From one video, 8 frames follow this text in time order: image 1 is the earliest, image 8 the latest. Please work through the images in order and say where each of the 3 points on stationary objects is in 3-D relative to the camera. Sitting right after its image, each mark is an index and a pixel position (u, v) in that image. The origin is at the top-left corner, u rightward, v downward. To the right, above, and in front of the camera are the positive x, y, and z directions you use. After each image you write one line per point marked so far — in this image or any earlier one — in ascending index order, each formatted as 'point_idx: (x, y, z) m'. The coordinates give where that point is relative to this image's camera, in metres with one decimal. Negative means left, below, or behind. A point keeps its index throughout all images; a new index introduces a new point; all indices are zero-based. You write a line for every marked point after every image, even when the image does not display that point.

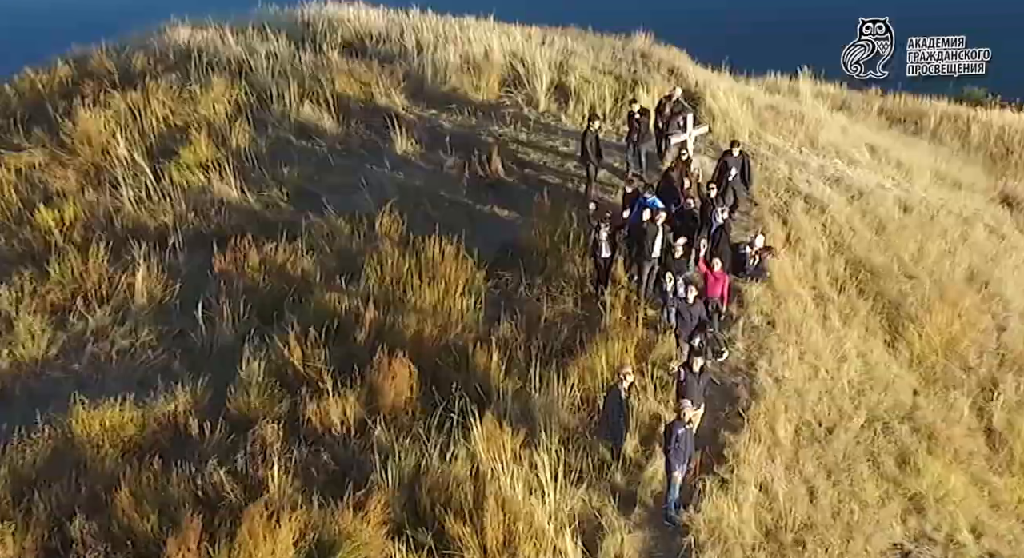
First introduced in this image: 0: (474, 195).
0: (-0.5, +1.2, +14.8) m
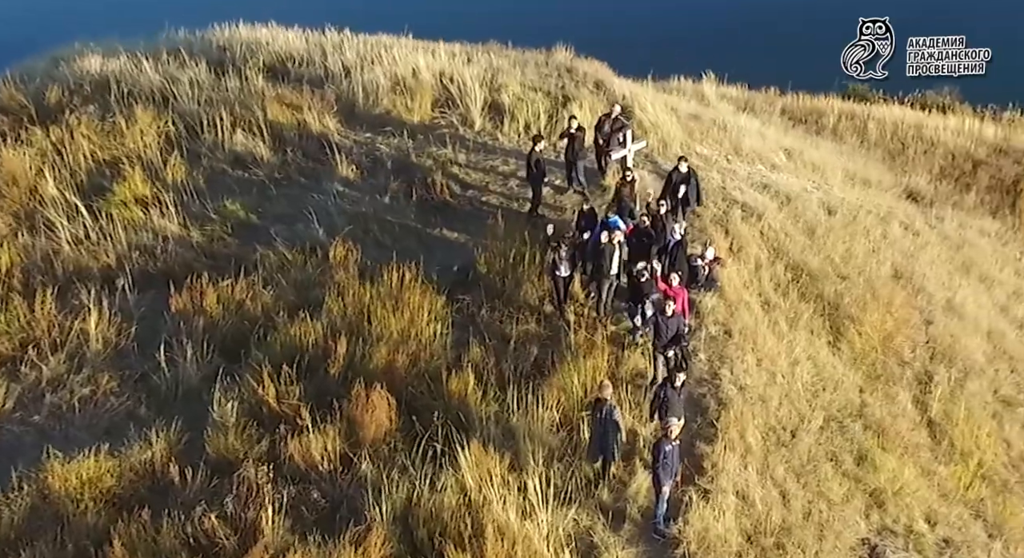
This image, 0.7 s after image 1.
0: (-1.3, +0.8, +14.9) m
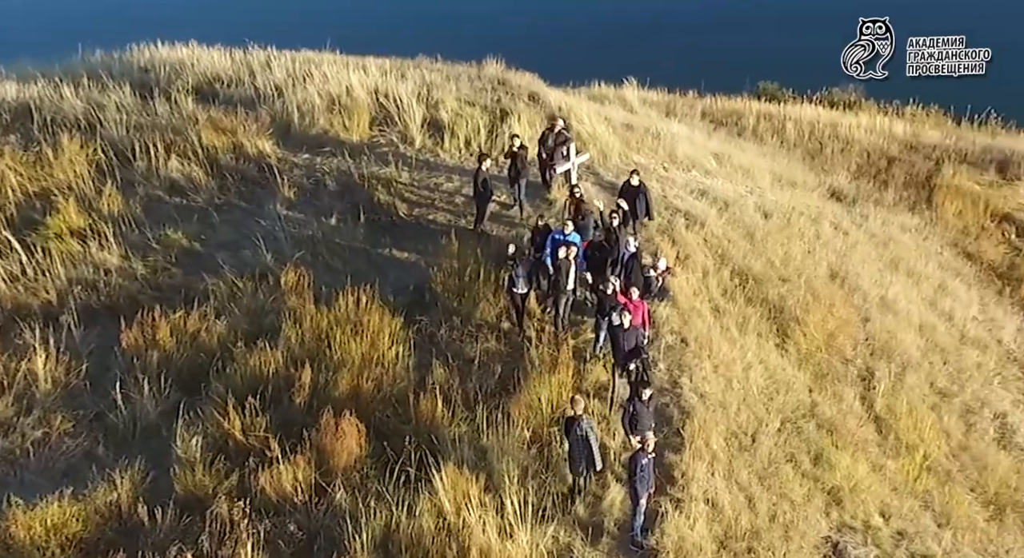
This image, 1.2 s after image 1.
0: (-2.0, +0.5, +14.9) m
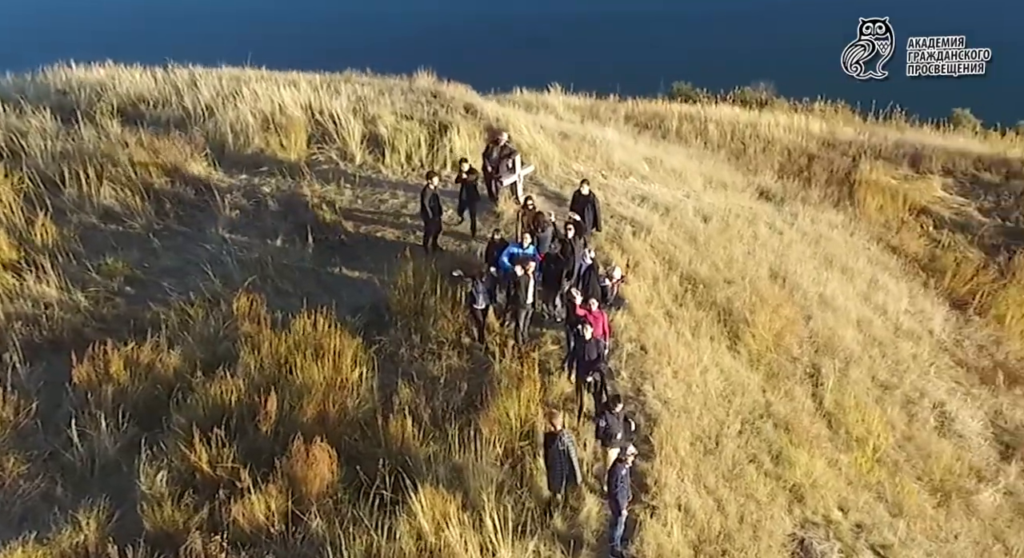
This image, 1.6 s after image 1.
0: (-2.8, +0.2, +14.7) m
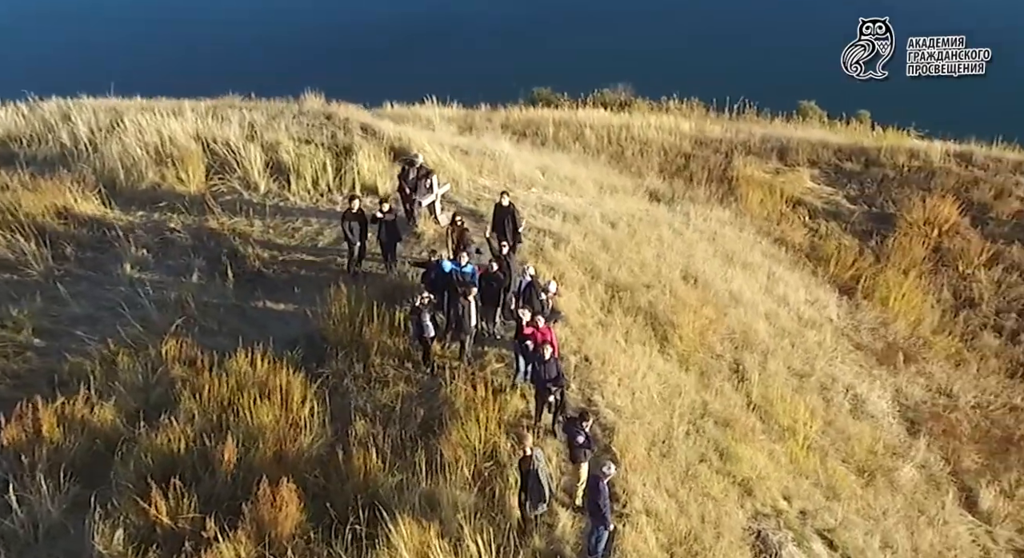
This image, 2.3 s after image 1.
0: (-3.8, -0.3, +14.3) m
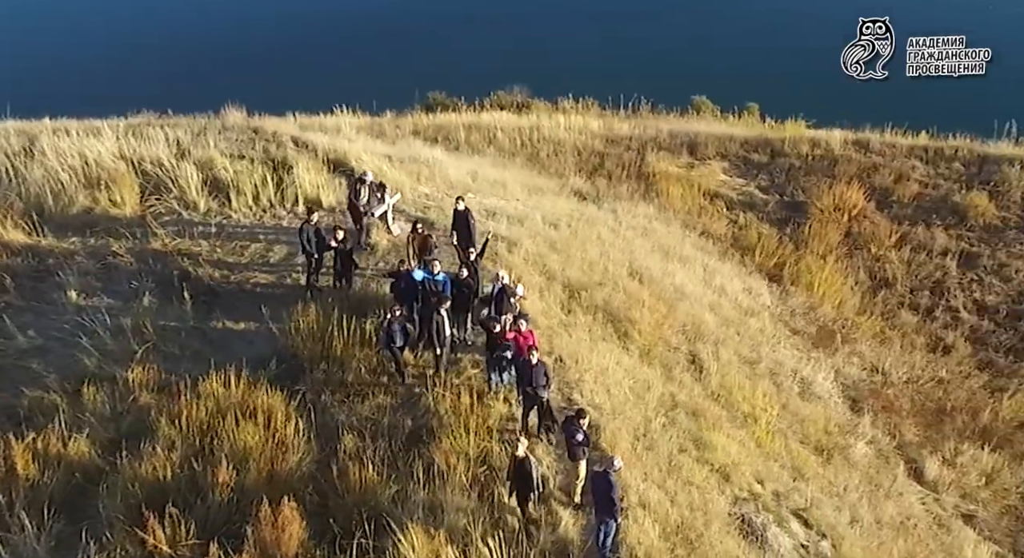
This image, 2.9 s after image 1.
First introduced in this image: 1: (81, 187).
0: (-4.3, -0.5, +14.0) m
1: (-7.4, +1.6, +17.8) m
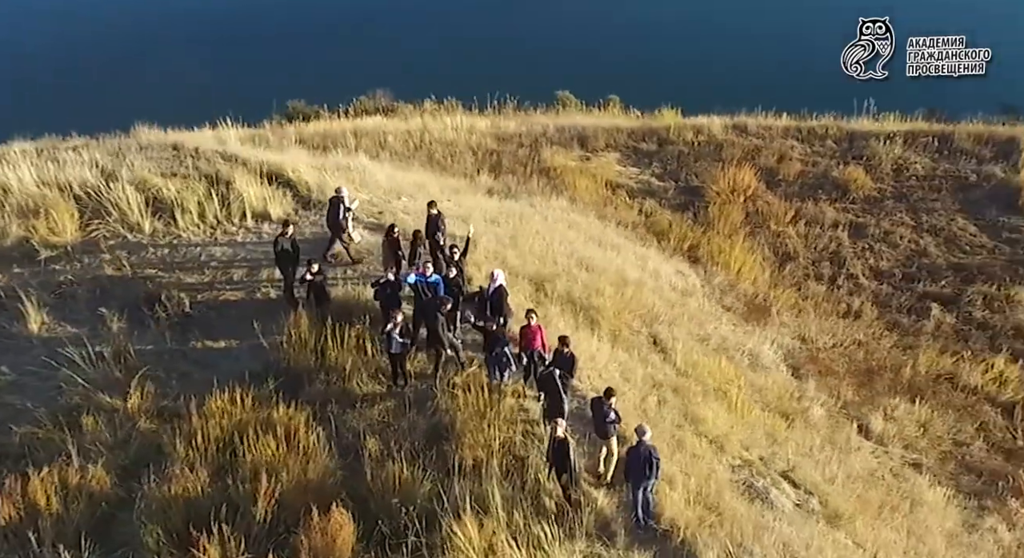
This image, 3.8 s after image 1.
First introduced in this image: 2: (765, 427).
0: (-4.5, -0.8, +13.7) m
1: (-8.3, +1.1, +17.1) m
2: (+3.7, -2.2, +15.1) m
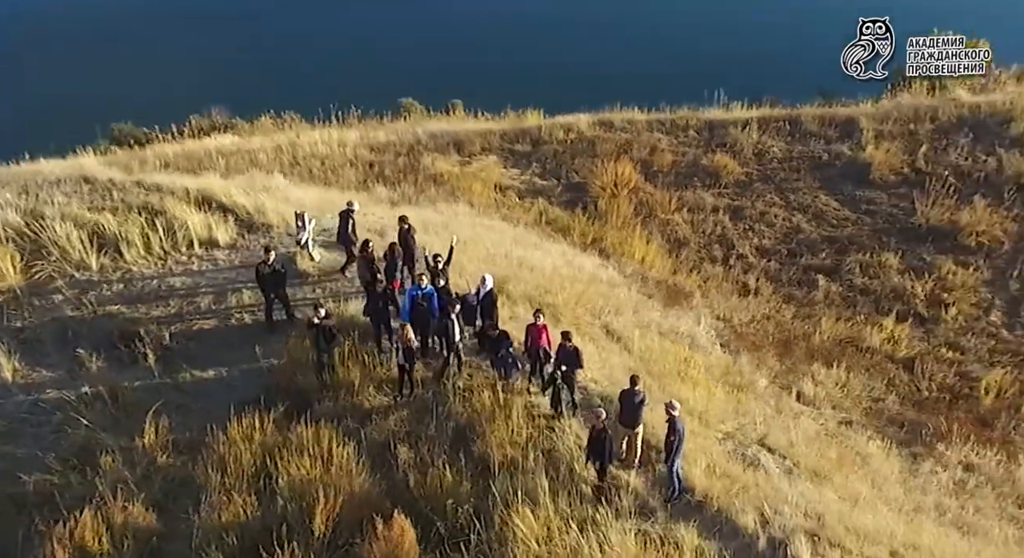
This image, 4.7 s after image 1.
0: (-4.6, -1.2, +13.6) m
1: (-9.0, +0.3, +16.4) m
2: (+3.4, -1.9, +16.2) m
